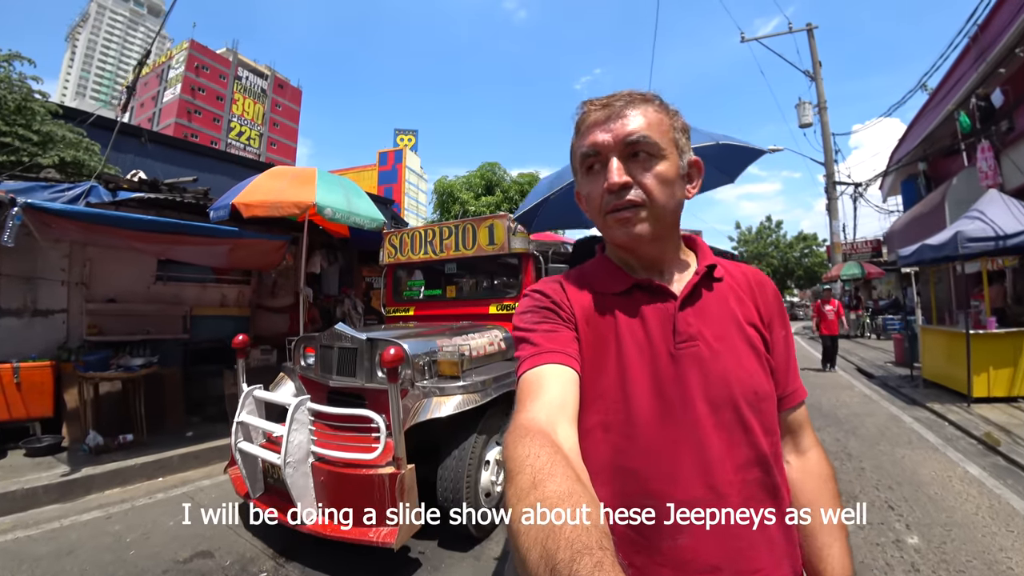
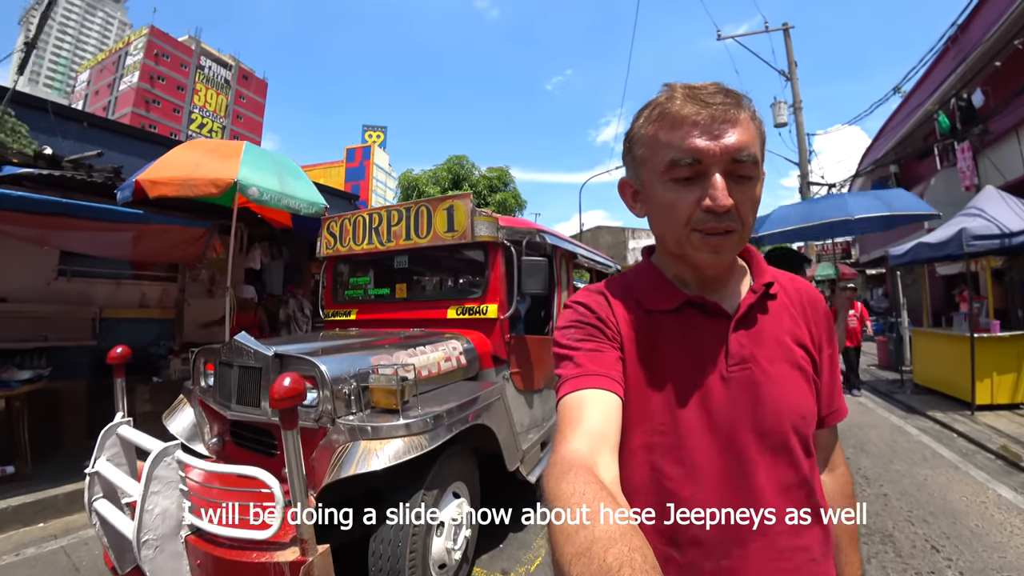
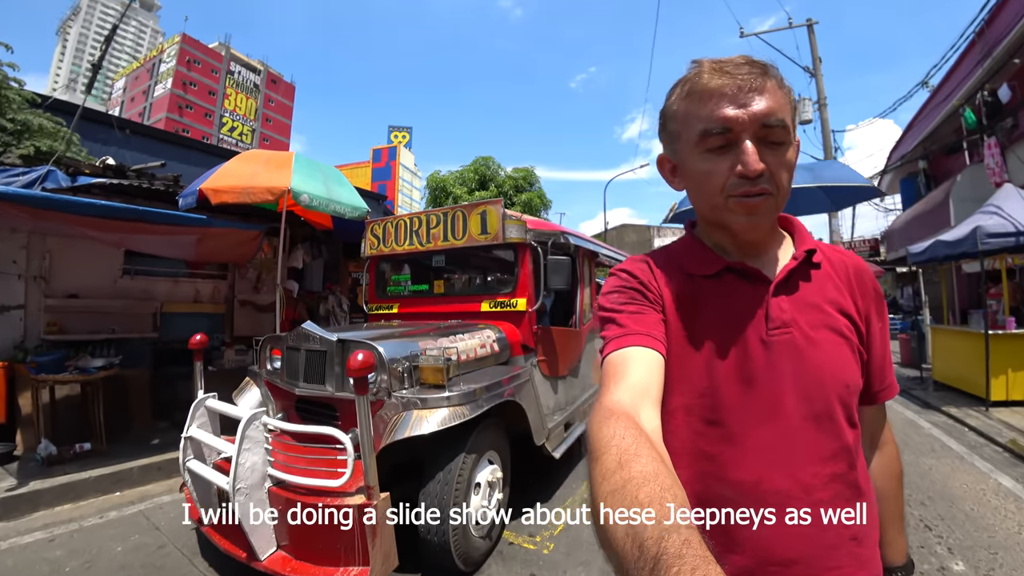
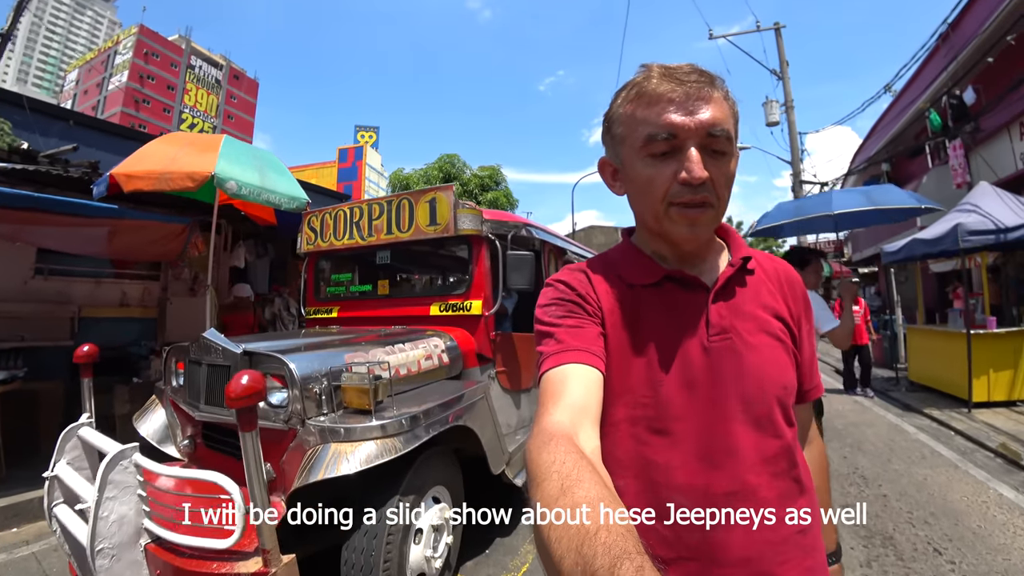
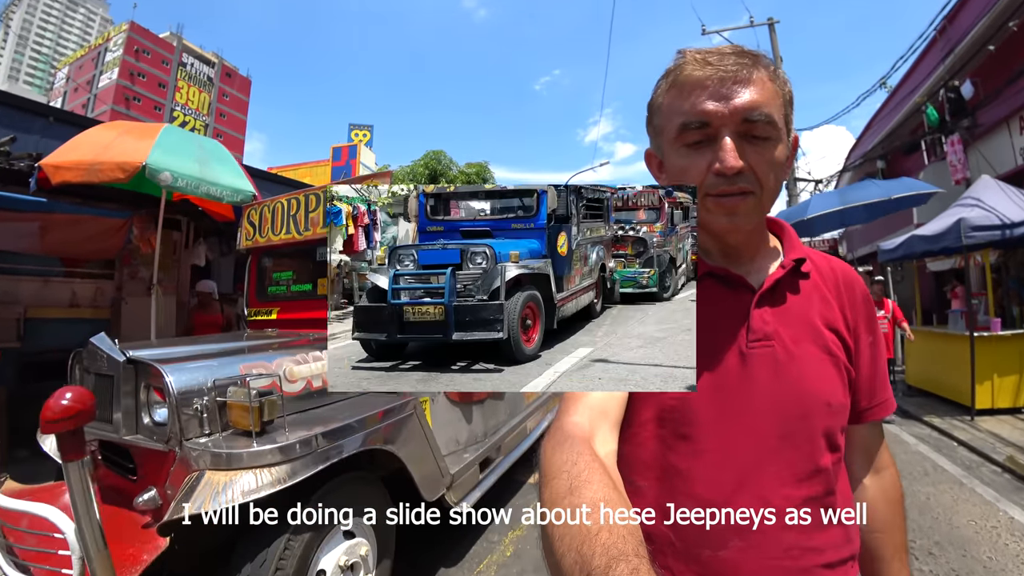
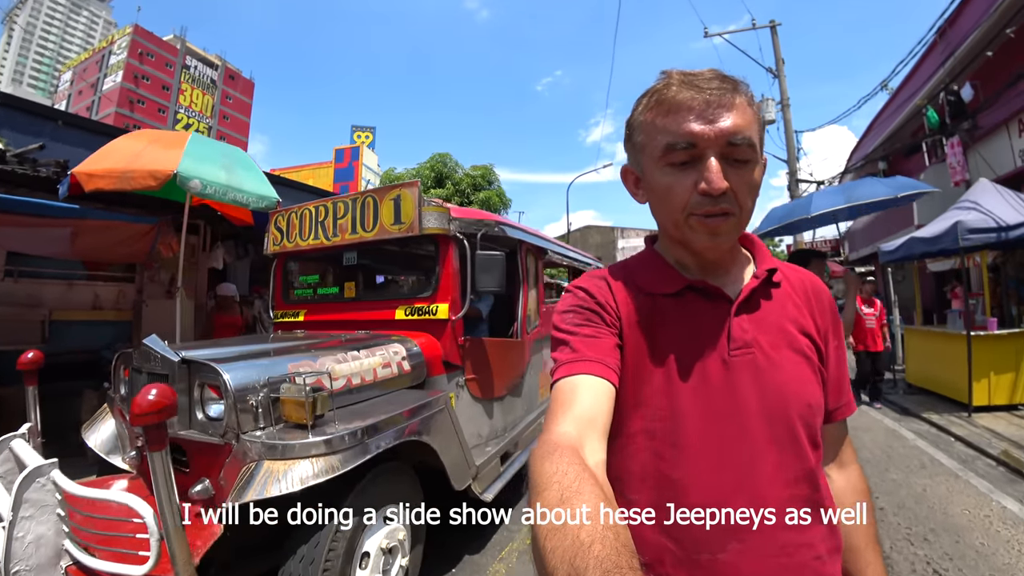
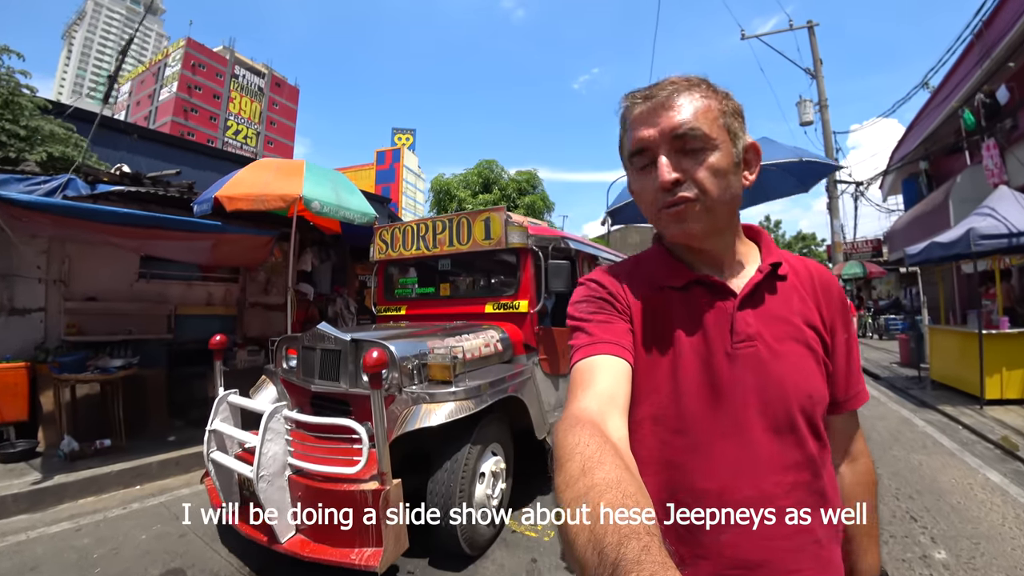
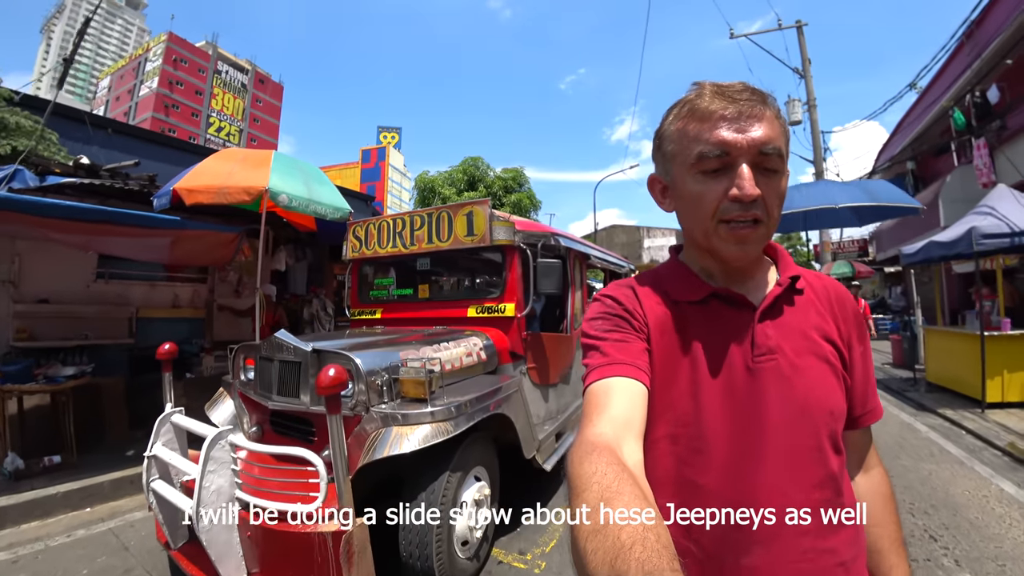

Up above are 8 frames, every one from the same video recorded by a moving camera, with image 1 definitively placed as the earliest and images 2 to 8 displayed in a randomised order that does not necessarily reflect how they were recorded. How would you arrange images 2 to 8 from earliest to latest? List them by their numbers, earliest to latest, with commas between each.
7, 3, 8, 2, 4, 6, 5
